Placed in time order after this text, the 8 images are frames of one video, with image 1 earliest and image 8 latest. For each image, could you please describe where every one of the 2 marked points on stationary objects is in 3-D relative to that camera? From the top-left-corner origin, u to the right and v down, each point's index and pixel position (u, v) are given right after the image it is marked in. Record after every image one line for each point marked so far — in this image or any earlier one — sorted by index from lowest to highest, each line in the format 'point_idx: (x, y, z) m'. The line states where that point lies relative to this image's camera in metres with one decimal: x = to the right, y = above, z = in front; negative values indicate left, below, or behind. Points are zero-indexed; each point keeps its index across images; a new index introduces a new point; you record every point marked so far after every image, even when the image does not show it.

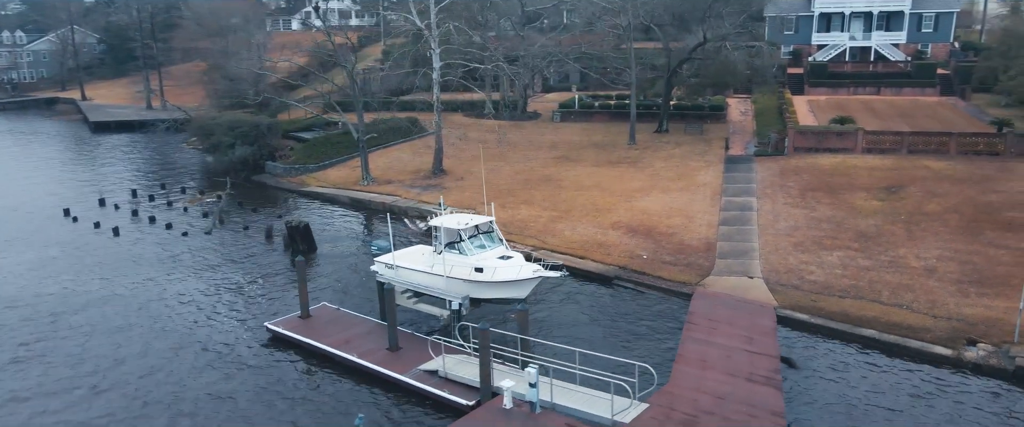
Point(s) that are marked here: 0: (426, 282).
0: (-2.0, -1.7, +17.8) m
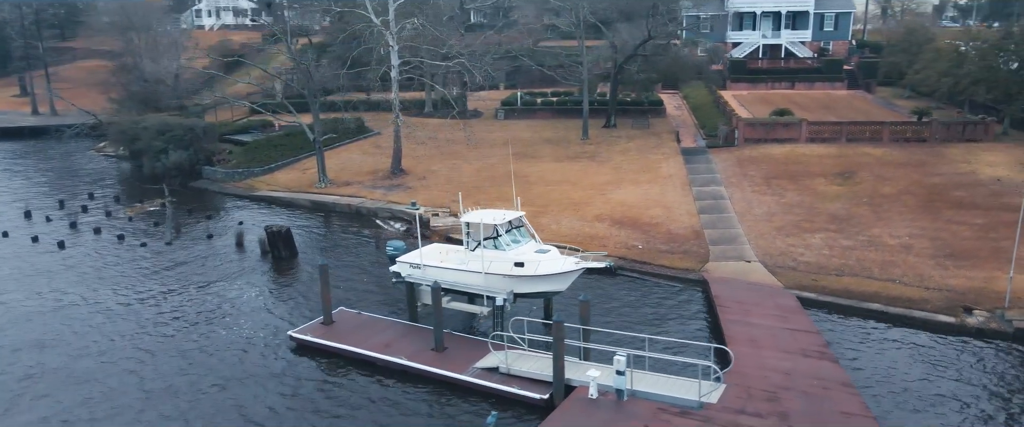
0: (-1.1, -1.6, +17.5) m
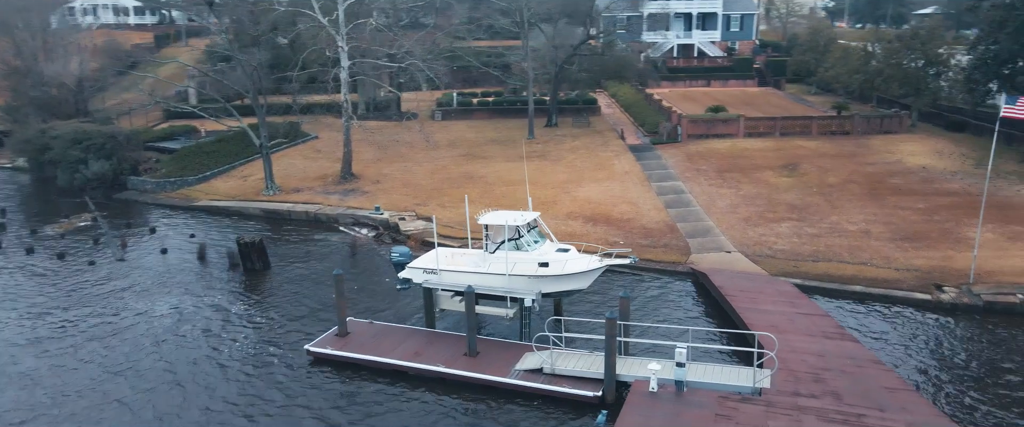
0: (-0.6, -1.6, +17.3) m
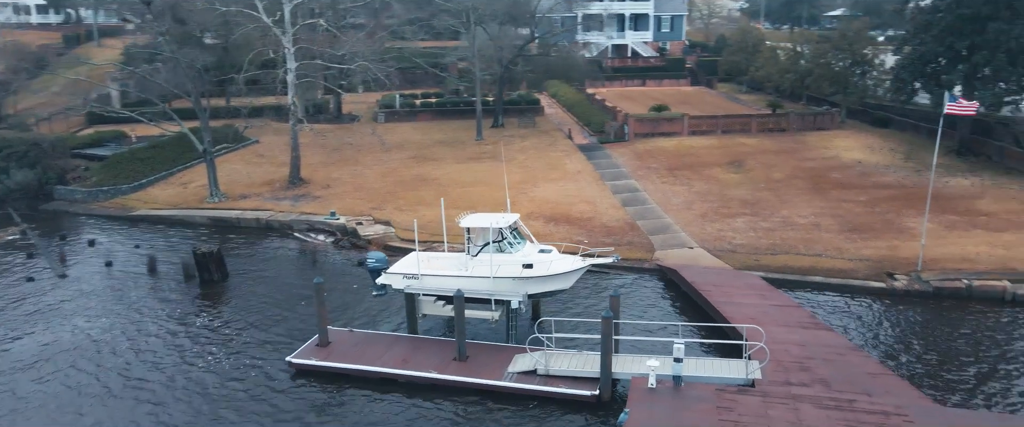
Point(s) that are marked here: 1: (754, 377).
0: (-1.0, -1.7, +17.2) m
1: (+4.7, -3.2, +14.2) m
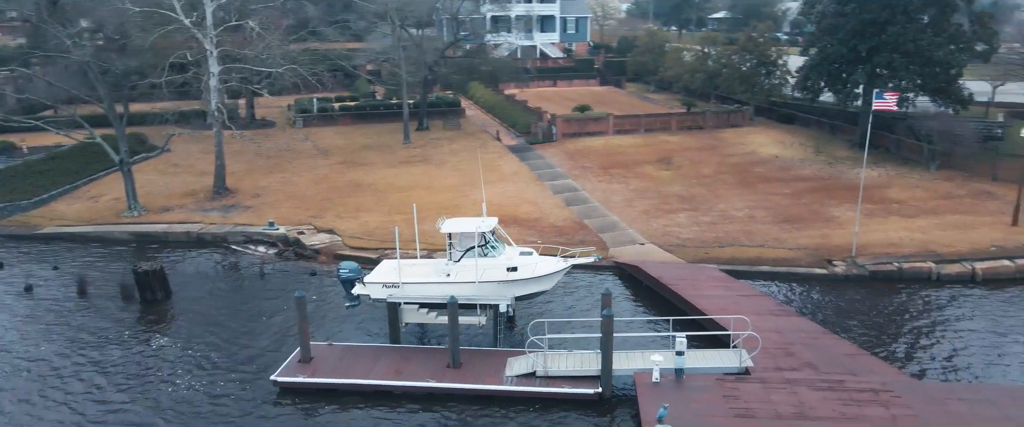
0: (-1.3, -1.8, +17.0) m
1: (+4.8, -3.1, +14.9) m
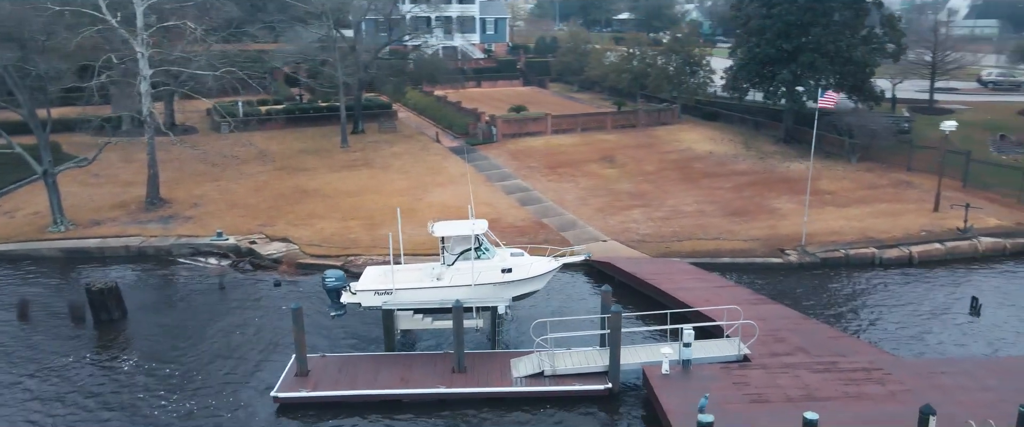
0: (-1.4, -1.9, +16.8) m
1: (+5.0, -2.9, +15.5) m
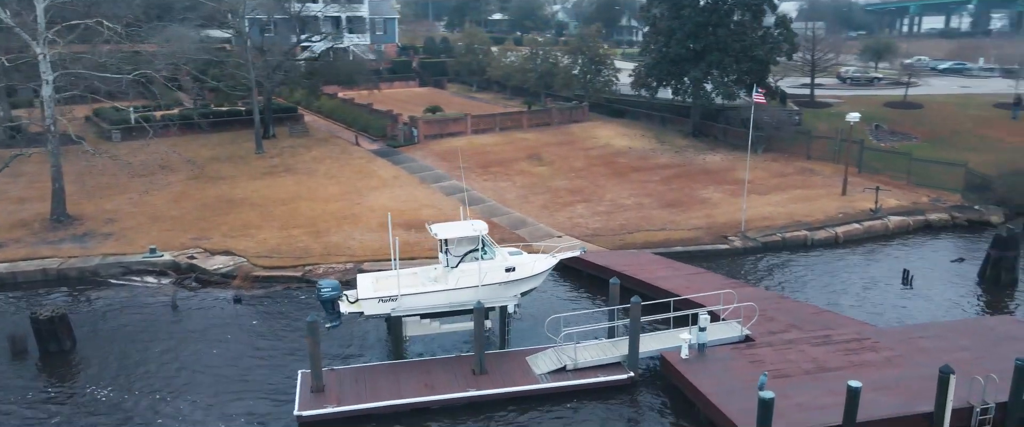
0: (-1.2, -1.9, +16.6) m
1: (+5.3, -2.7, +16.5) m
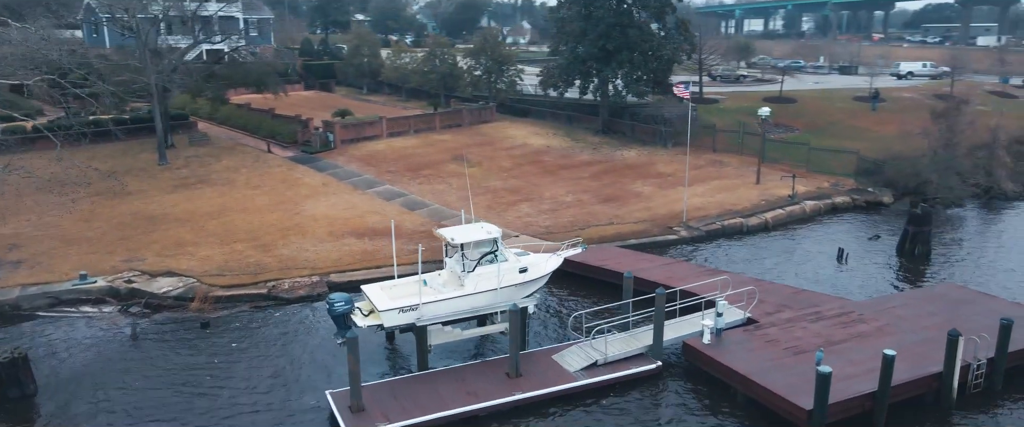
0: (-0.8, -2.0, +16.3) m
1: (+5.7, -2.4, +17.6) m
